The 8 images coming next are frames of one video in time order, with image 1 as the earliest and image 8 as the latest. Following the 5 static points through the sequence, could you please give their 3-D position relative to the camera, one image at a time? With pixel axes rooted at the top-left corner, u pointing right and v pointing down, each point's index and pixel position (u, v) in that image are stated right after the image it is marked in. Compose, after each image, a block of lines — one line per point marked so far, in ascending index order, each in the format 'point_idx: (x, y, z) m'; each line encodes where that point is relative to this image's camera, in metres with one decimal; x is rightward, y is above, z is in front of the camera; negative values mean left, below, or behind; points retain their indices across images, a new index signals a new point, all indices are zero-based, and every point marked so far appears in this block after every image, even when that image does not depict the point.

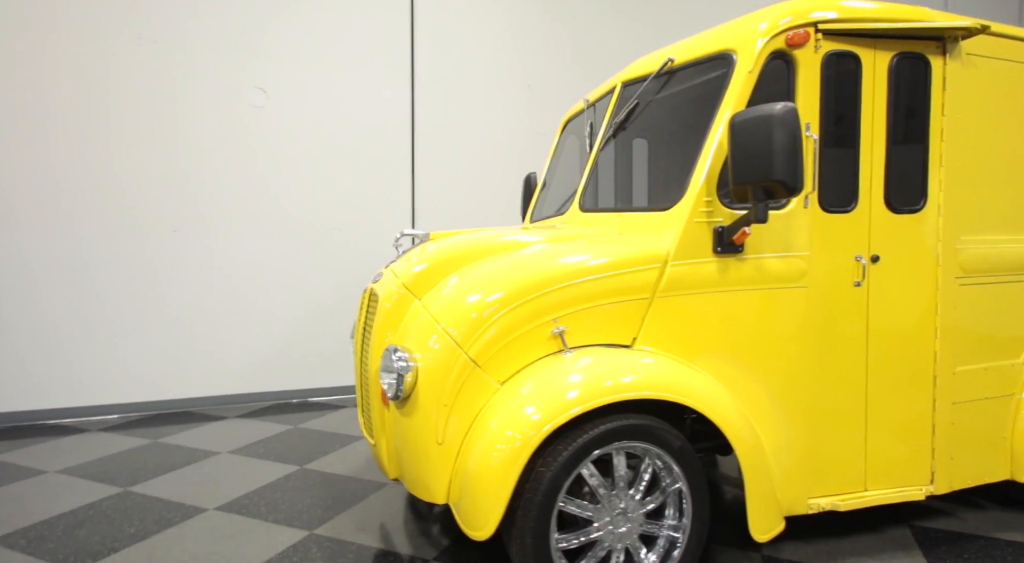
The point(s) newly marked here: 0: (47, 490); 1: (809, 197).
0: (-2.5, -1.1, +3.5) m
1: (+1.2, +0.3, +2.7) m
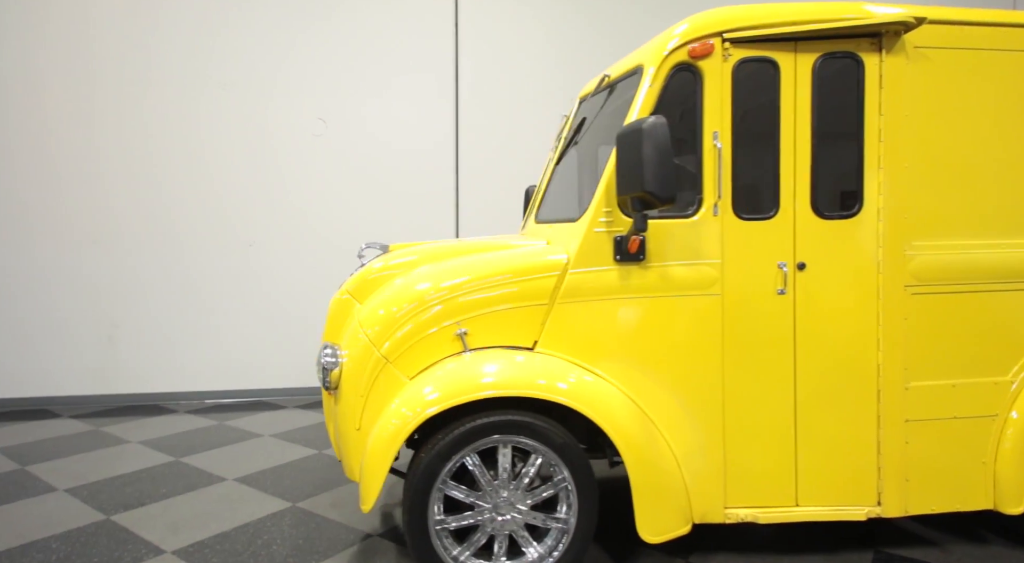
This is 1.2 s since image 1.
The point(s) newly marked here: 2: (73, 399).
0: (-2.5, -1.1, +4.3) m
1: (+0.8, +0.3, +2.7) m
2: (-3.7, -1.0, +5.6) m
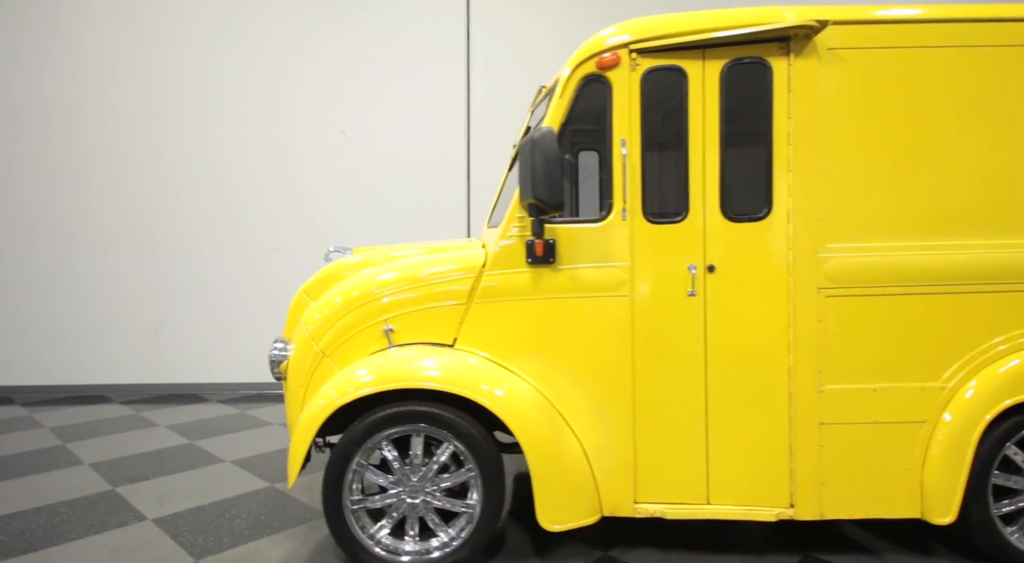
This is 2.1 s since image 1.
0: (-2.7, -1.2, +4.8) m
1: (+0.5, +0.3, +2.8) m
2: (-3.6, -1.0, +6.3) m
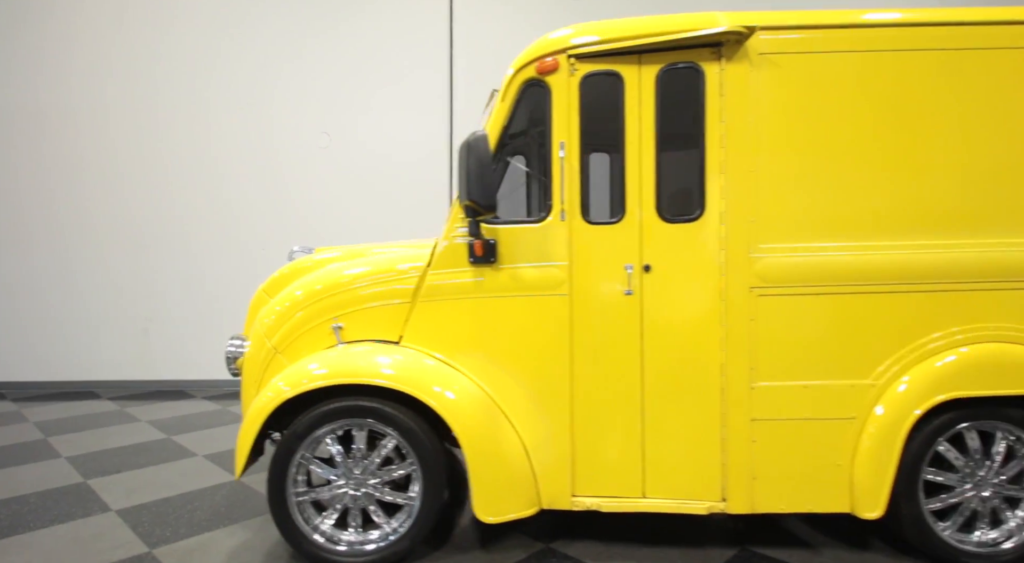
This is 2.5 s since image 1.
0: (-2.9, -1.1, +4.9) m
1: (+0.2, +0.3, +2.8) m
2: (-3.8, -1.0, +6.4) m
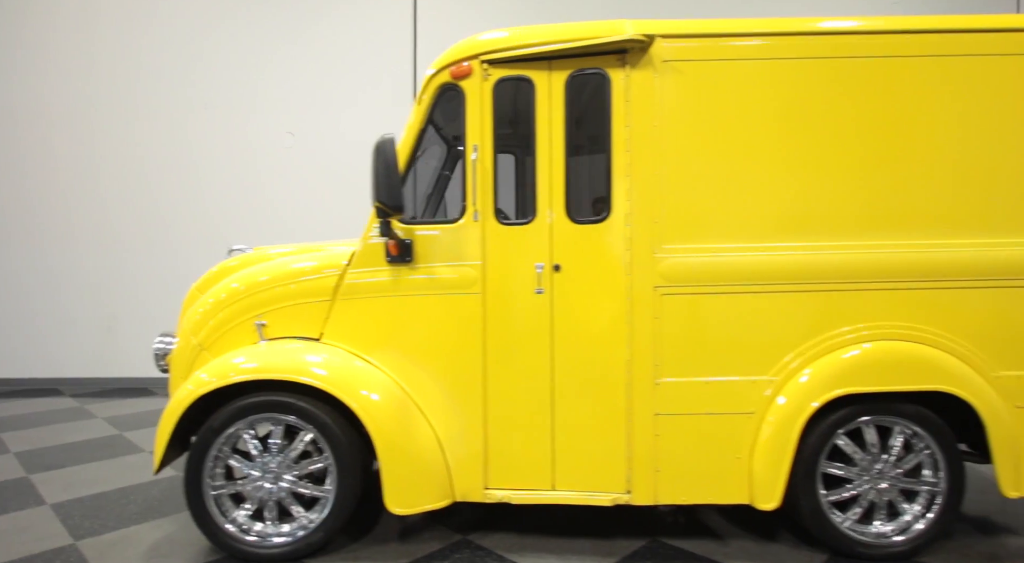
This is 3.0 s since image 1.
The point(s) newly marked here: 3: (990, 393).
0: (-3.3, -1.1, +5.0) m
1: (-0.1, +0.3, +2.9) m
2: (-4.2, -1.0, +6.5) m
3: (+2.1, -0.5, +2.9) m
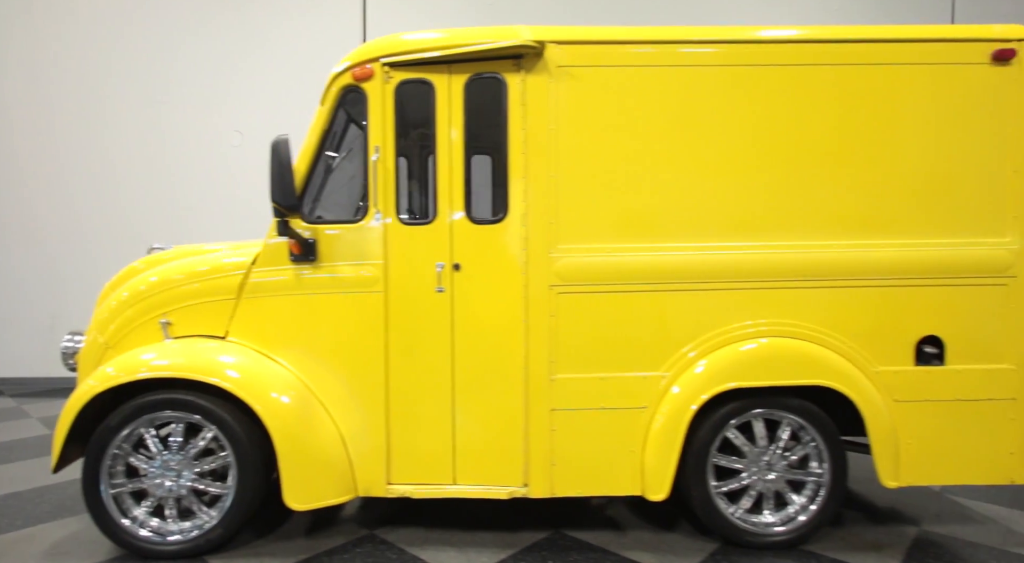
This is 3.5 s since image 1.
0: (-3.8, -1.1, +4.9) m
1: (-0.6, +0.3, +3.0) m
2: (-4.8, -0.9, +6.4) m
3: (+1.6, -0.5, +3.0) m
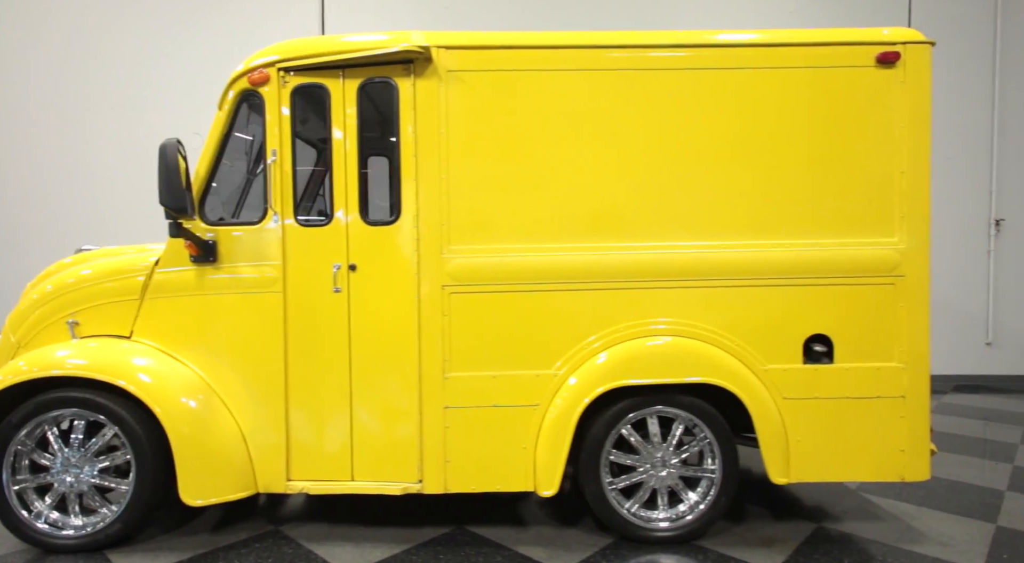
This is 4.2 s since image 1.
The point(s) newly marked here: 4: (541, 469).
0: (-4.3, -1.1, +5.0) m
1: (-1.1, +0.3, +3.0) m
2: (-5.2, -1.0, +6.5) m
3: (+1.1, -0.5, +3.1) m
4: (+0.1, -0.9, +3.0) m
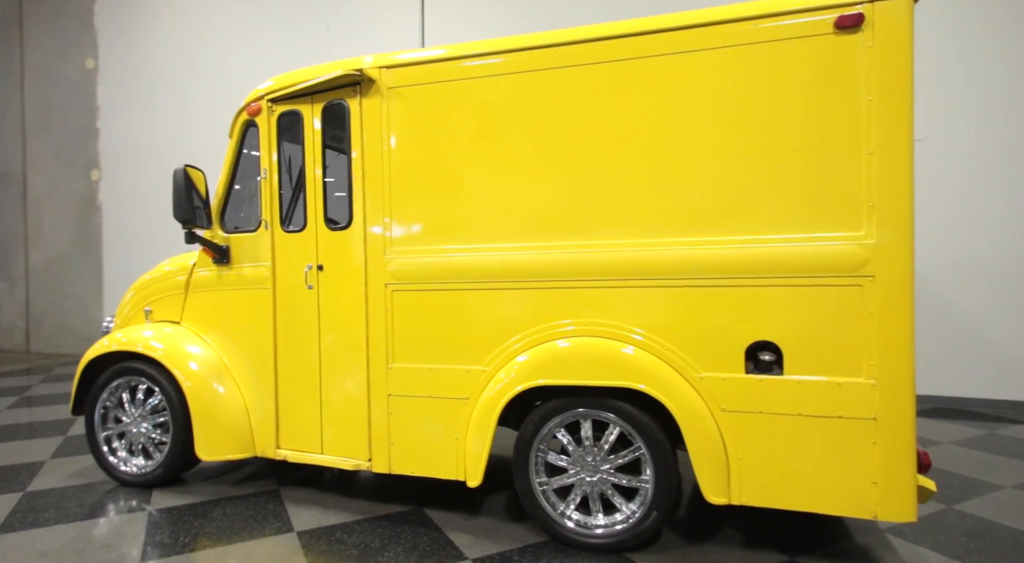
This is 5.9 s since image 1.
0: (-3.6, -1.1, +6.5) m
1: (-1.3, +0.3, +3.6) m
2: (-4.0, -0.9, +8.3) m
3: (+0.8, -0.5, +2.8) m
4: (-0.2, -0.8, +3.1) m
